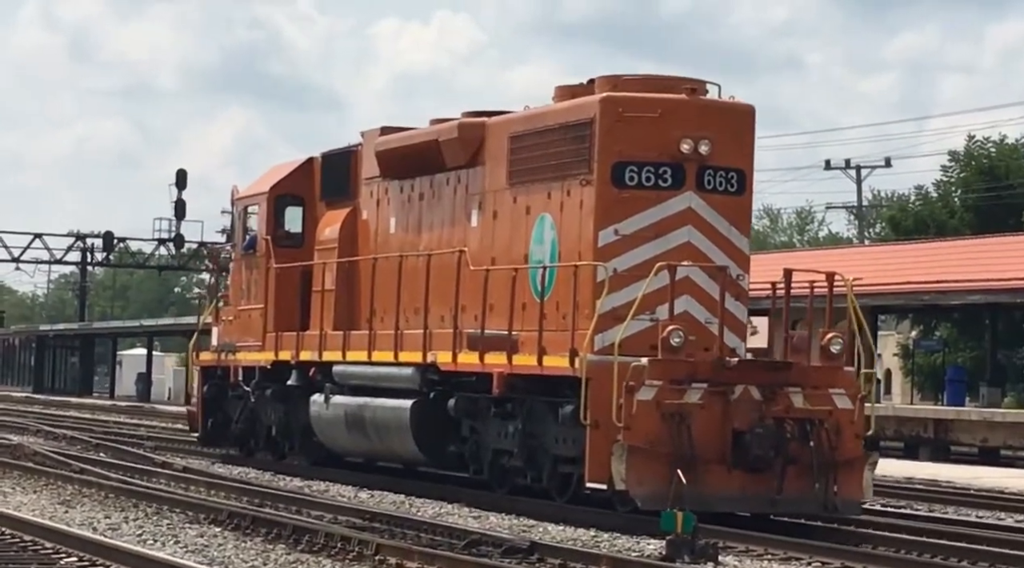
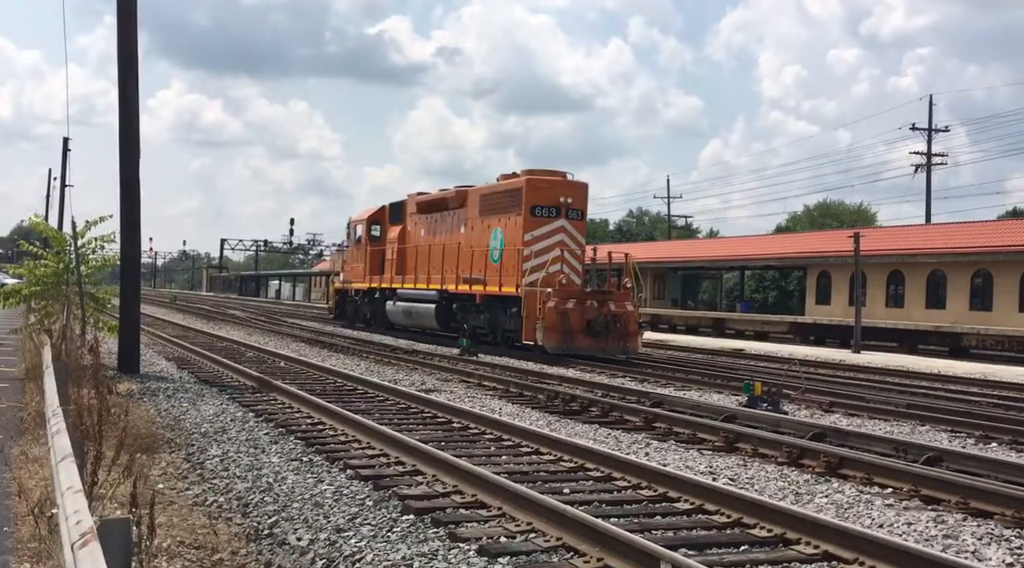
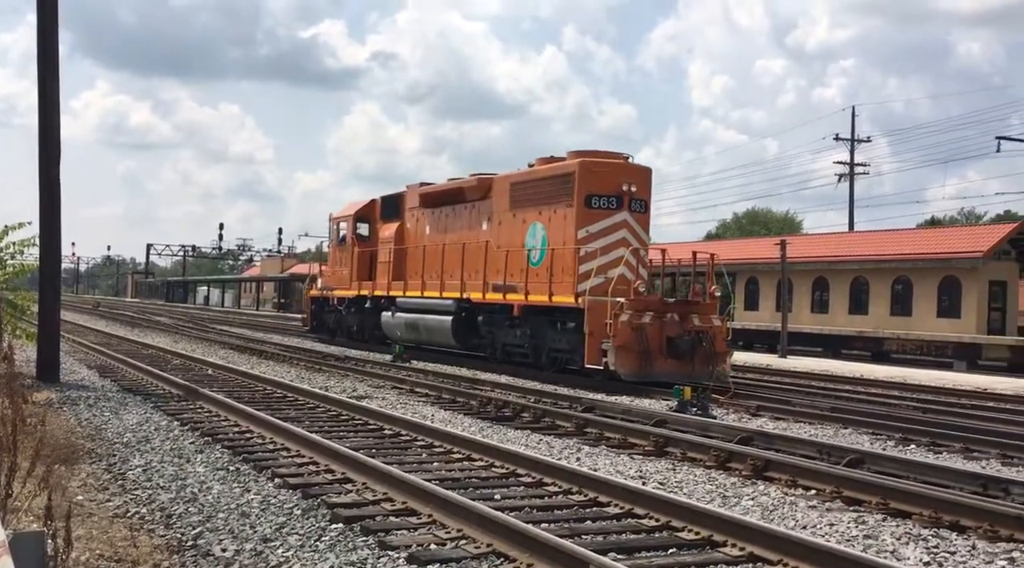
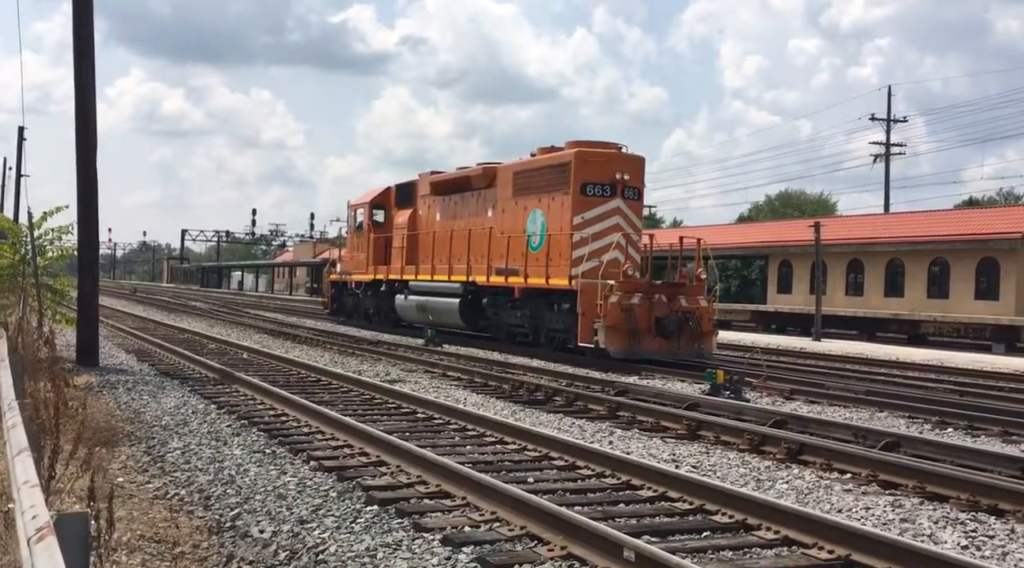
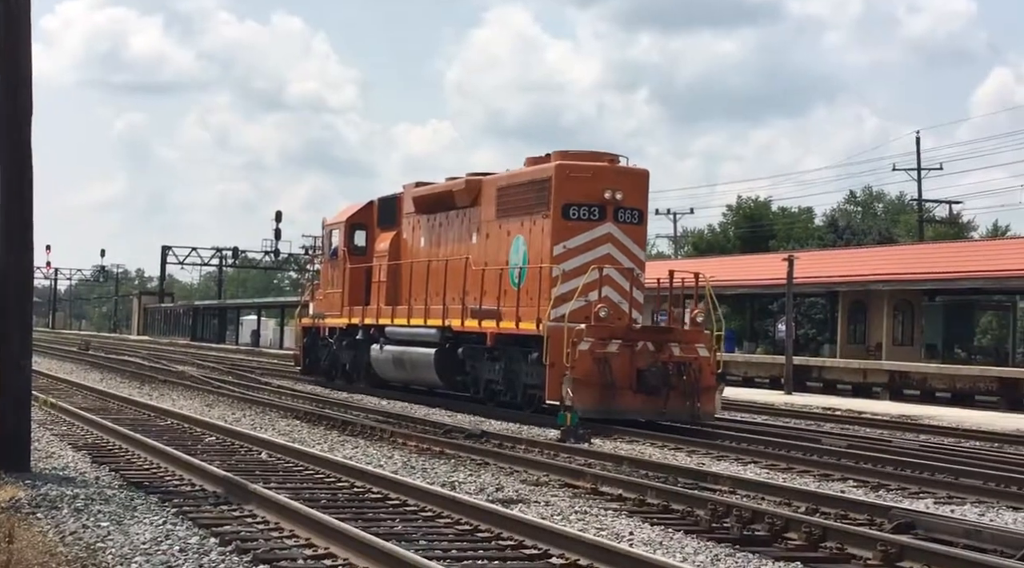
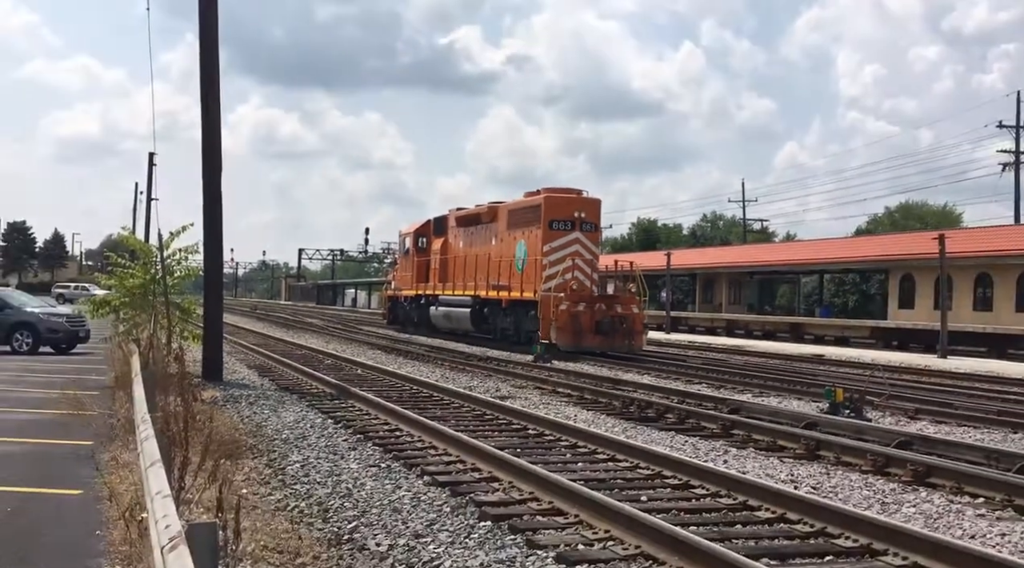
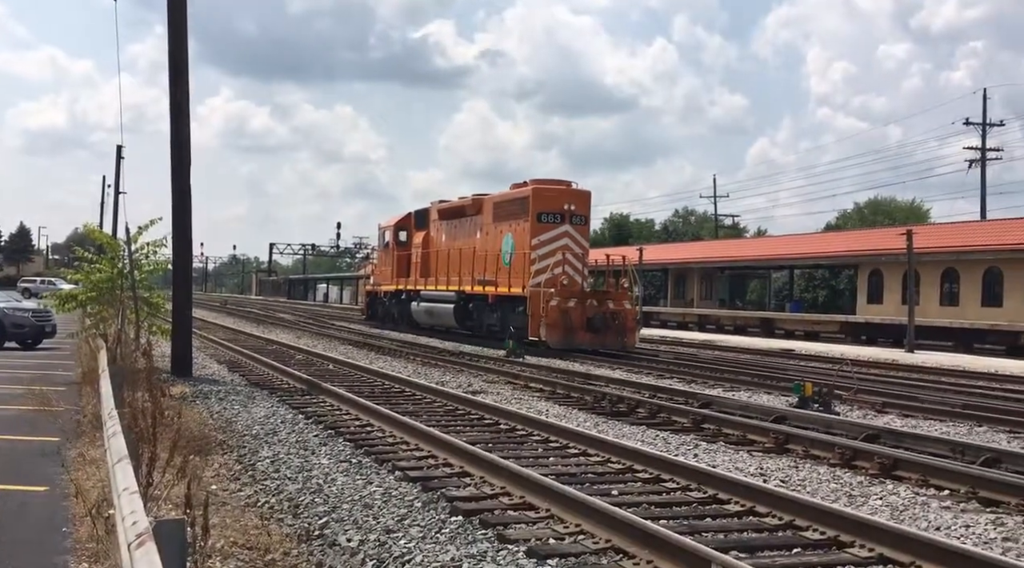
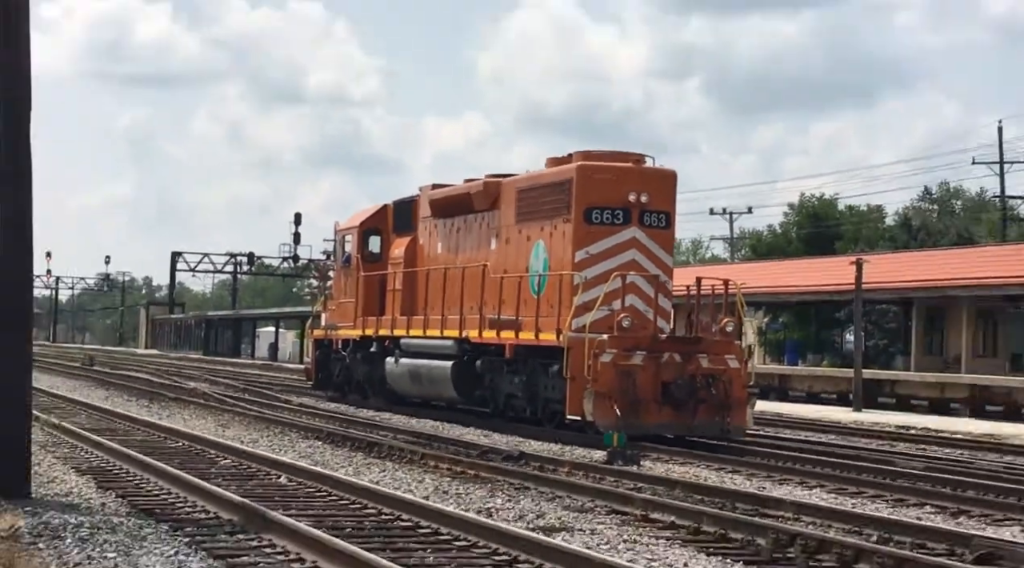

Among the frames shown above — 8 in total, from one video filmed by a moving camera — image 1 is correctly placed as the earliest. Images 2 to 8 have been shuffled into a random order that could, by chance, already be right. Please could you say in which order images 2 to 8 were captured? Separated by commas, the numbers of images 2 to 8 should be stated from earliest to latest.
8, 5, 6, 7, 2, 4, 3
